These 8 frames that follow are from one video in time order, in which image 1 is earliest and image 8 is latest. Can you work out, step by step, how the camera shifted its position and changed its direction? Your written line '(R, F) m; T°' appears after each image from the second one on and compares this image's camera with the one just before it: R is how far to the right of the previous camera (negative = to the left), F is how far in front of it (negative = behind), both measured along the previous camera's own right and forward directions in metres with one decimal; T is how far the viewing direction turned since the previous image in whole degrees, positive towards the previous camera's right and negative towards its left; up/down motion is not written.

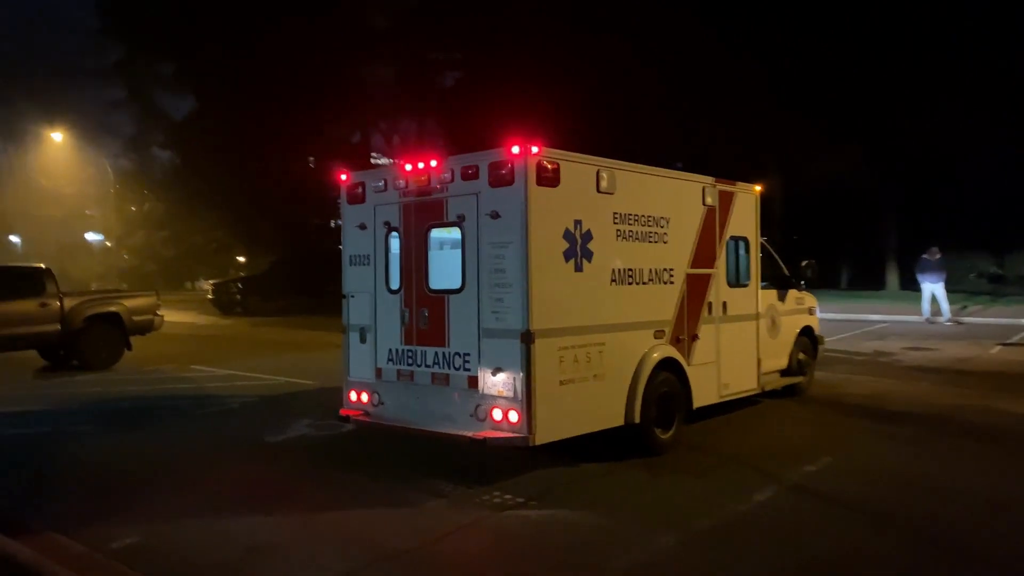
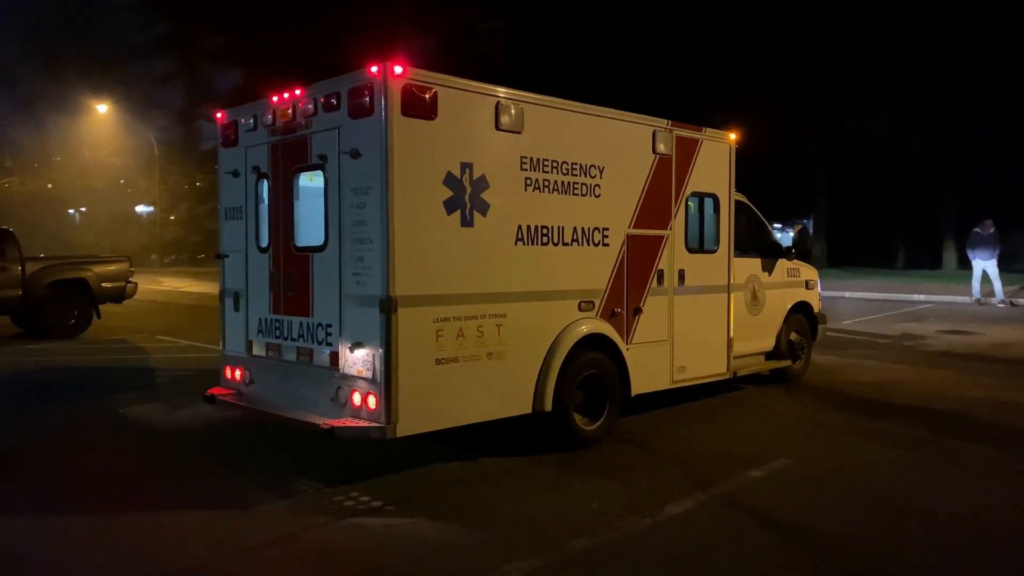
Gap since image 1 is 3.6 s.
(+1.3, +1.4) m; -4°
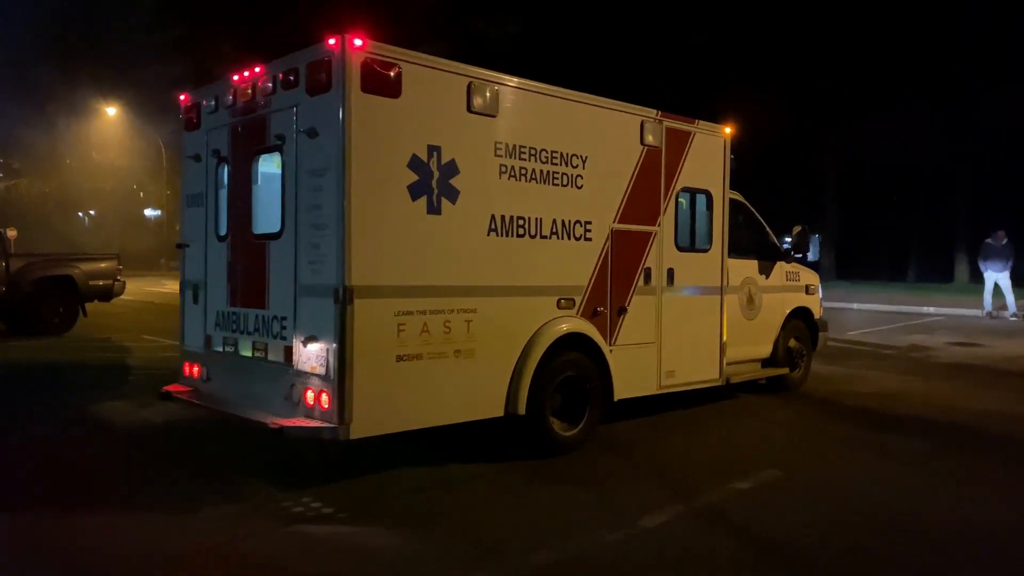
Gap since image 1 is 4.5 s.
(+0.3, +0.4) m; -1°
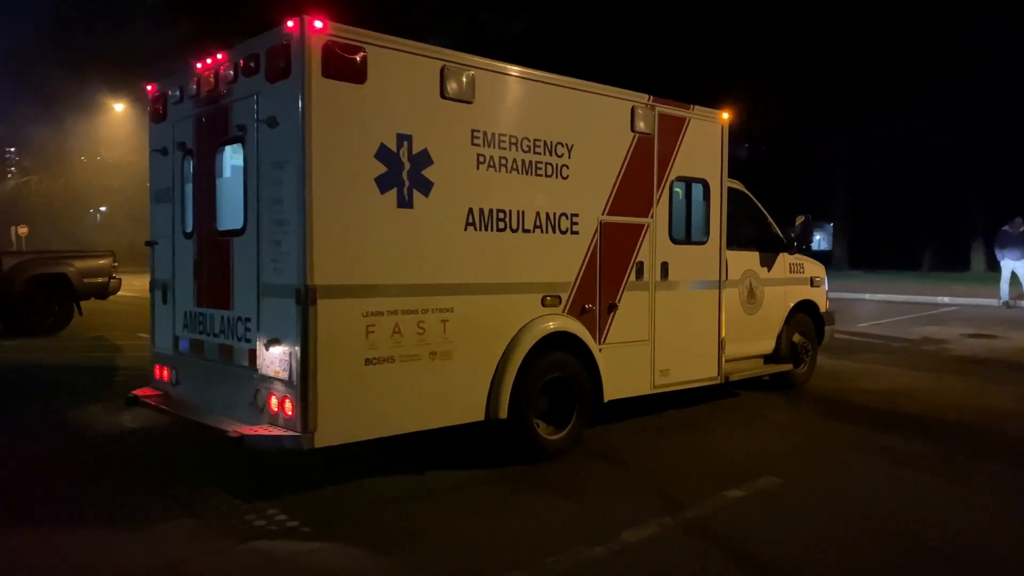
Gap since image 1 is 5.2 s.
(+0.2, +0.3) m; -1°
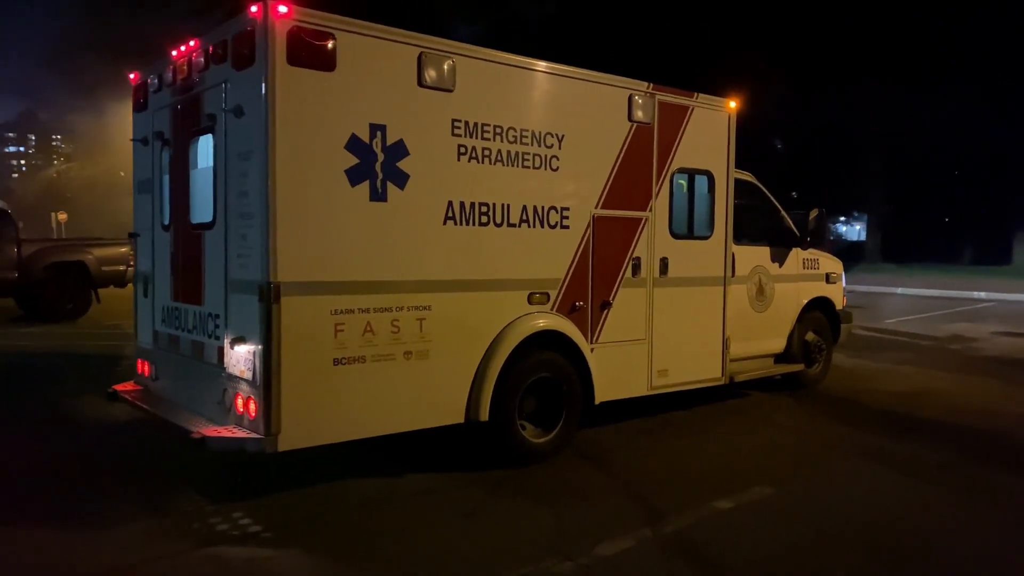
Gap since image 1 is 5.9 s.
(+0.3, +0.3) m; -2°
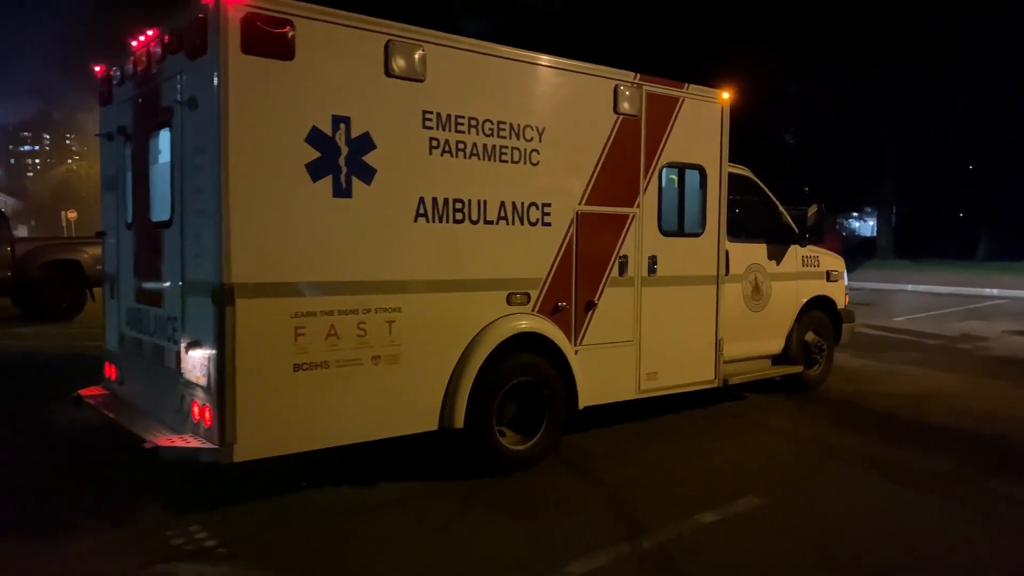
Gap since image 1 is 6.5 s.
(+0.2, +0.3) m; -1°
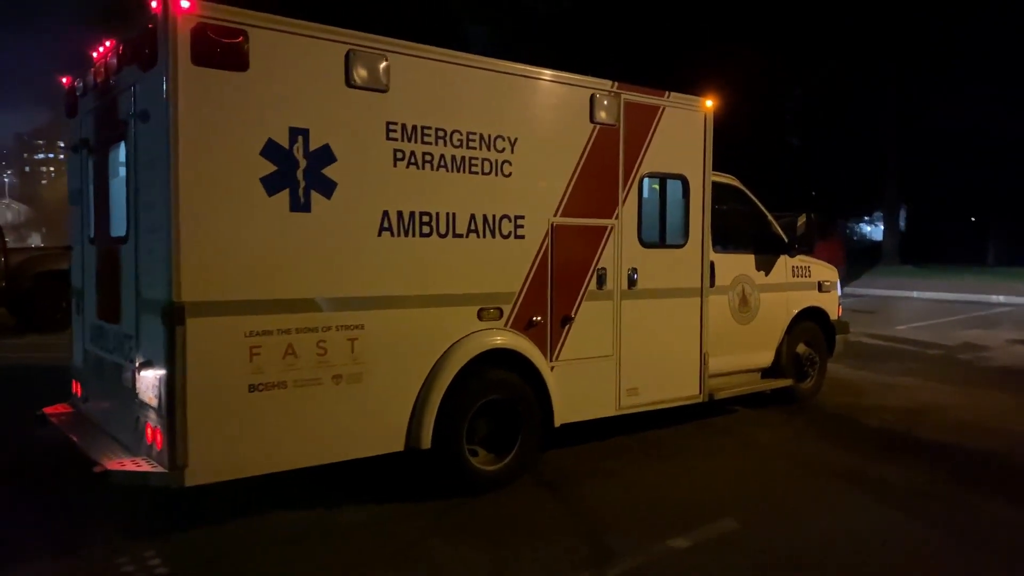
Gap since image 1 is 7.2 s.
(+0.3, +0.2) m; -1°
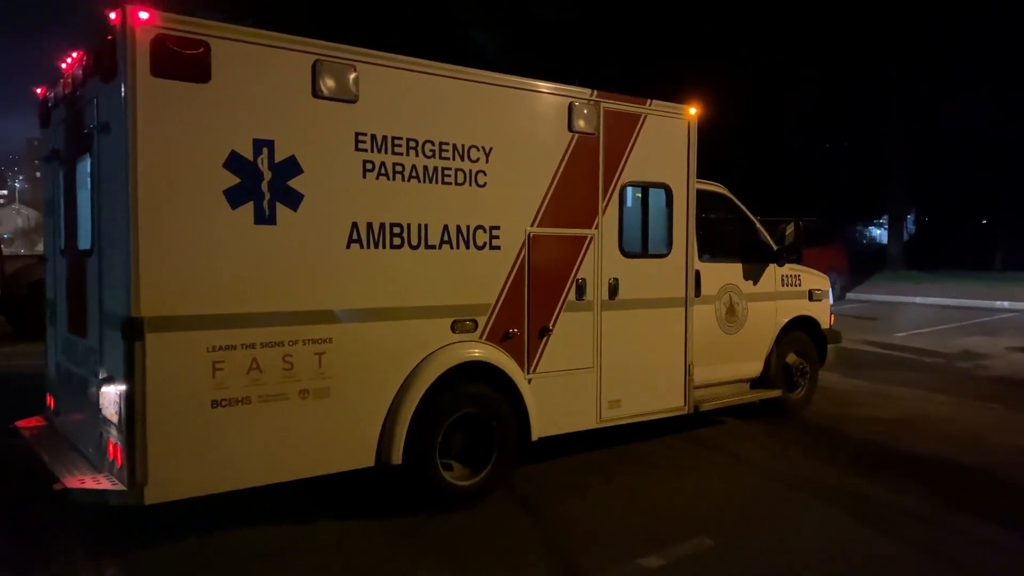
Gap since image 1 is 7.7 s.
(+0.2, +0.1) m; -1°
